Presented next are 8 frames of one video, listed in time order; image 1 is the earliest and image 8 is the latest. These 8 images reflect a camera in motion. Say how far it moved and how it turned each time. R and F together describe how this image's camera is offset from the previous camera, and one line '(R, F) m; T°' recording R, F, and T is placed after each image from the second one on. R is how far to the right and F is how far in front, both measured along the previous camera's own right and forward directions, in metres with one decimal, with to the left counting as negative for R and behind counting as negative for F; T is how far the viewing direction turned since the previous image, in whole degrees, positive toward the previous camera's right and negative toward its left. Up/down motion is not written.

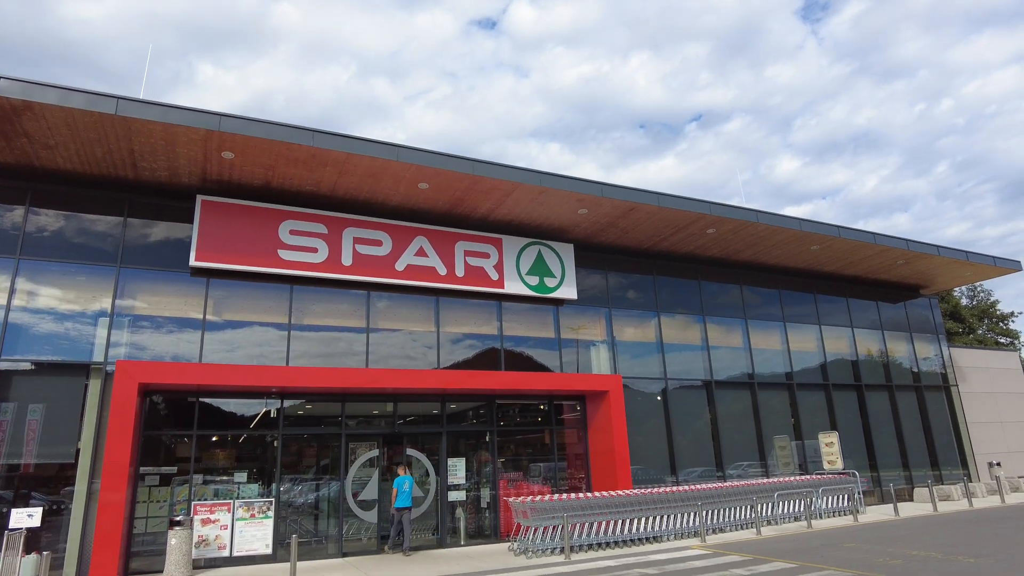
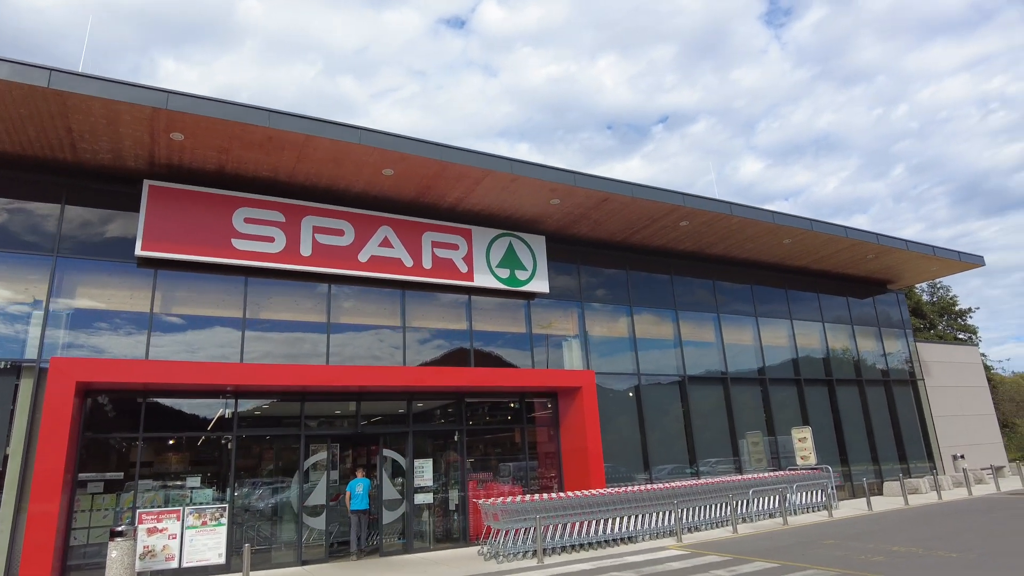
(0.0, +0.5) m; +3°
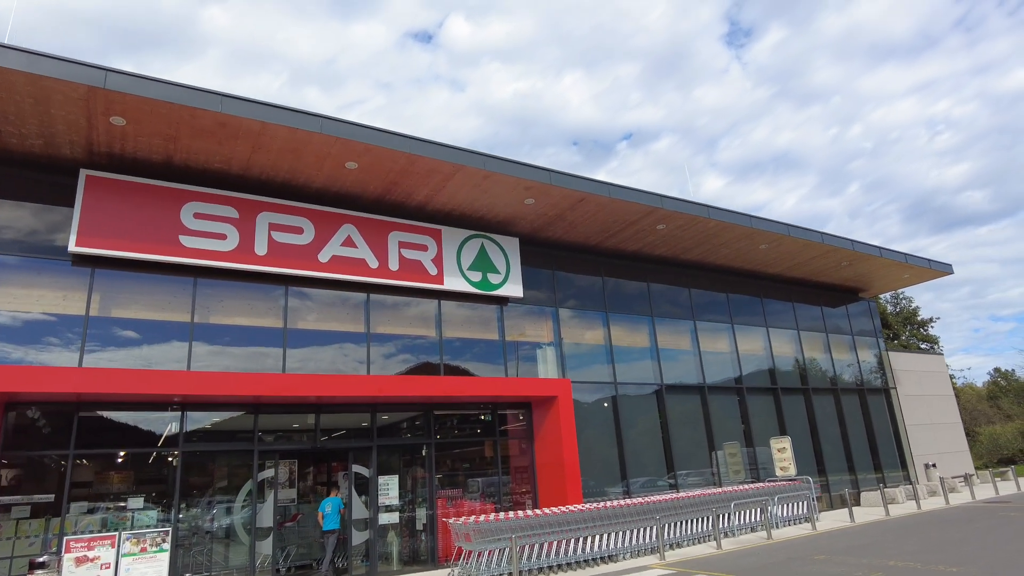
(-0.1, +0.7) m; +3°
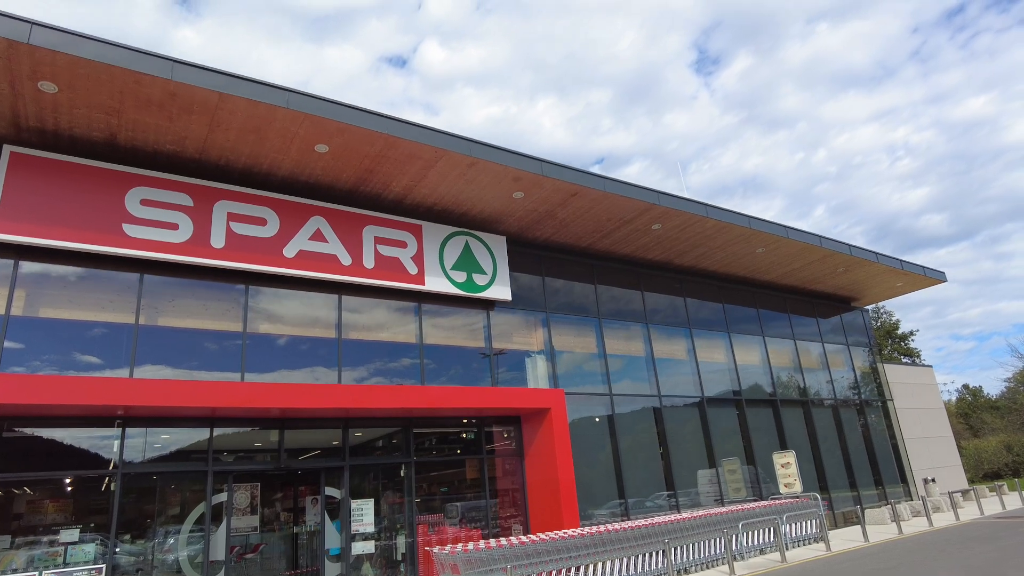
(-0.2, +1.1) m; +2°
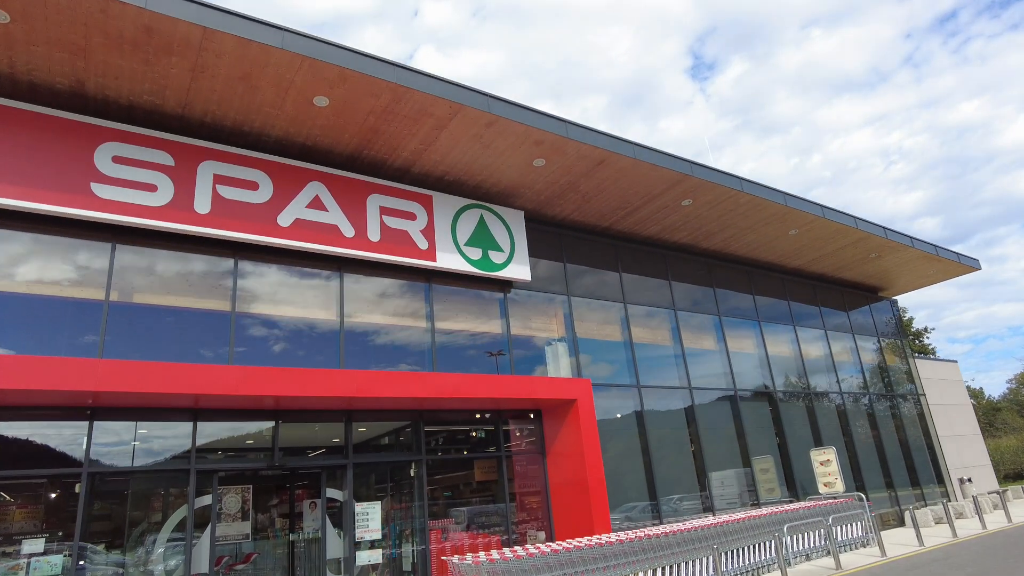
(-0.4, +1.1) m; 0°
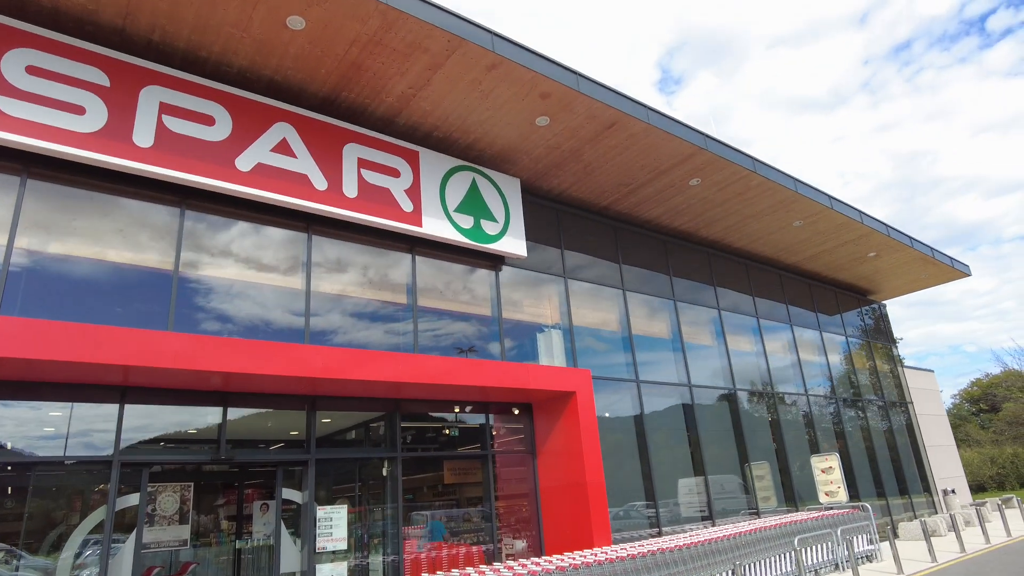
(-0.4, +1.3) m; +3°
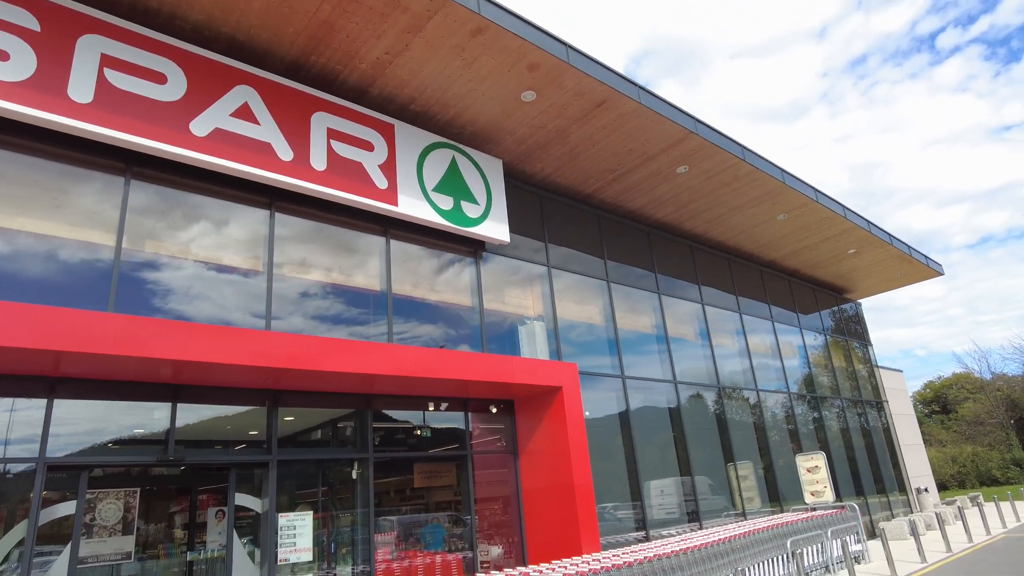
(-0.2, +0.6) m; +3°
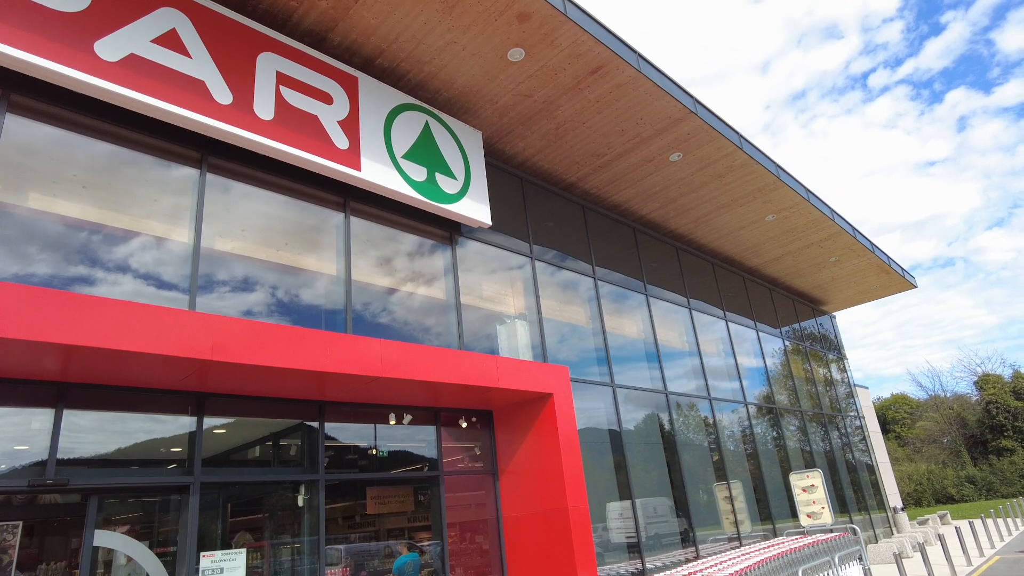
(-0.3, +1.3) m; +4°
